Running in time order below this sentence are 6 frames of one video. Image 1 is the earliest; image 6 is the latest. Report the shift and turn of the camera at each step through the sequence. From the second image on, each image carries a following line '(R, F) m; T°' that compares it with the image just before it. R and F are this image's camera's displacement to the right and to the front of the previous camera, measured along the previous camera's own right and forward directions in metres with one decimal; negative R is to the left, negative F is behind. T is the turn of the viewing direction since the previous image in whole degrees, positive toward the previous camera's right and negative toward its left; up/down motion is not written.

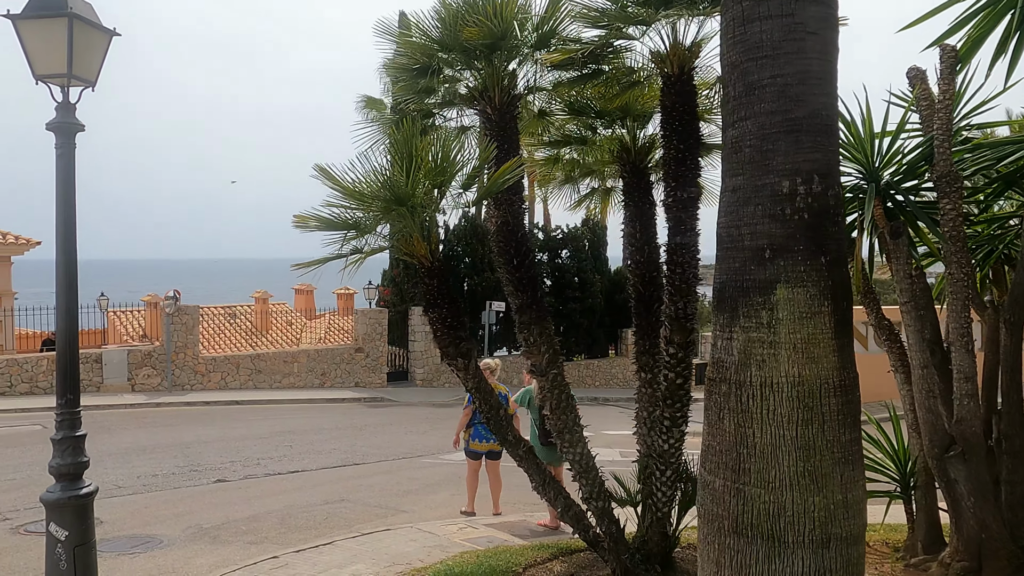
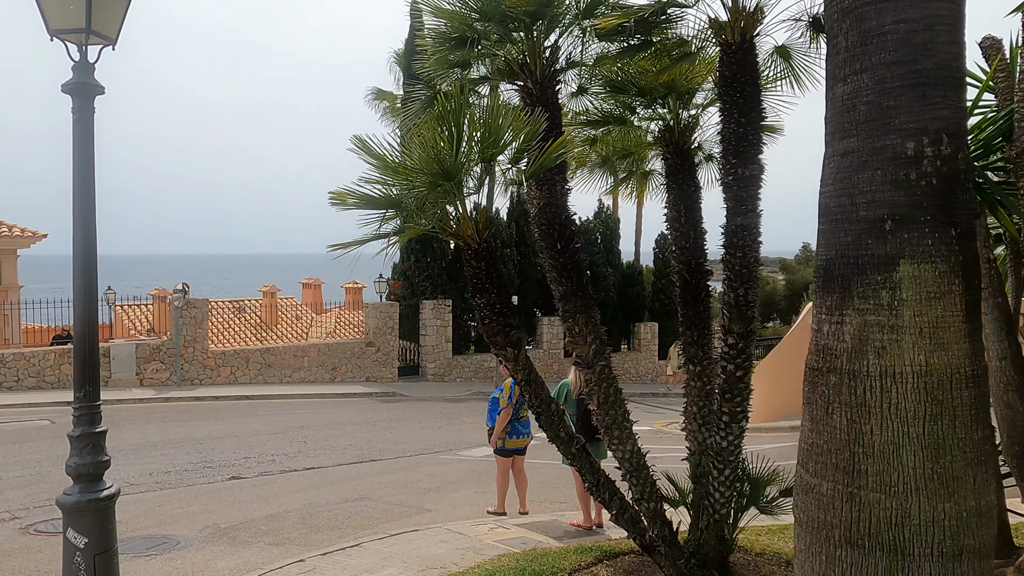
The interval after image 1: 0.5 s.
(-0.3, +0.4) m; 0°
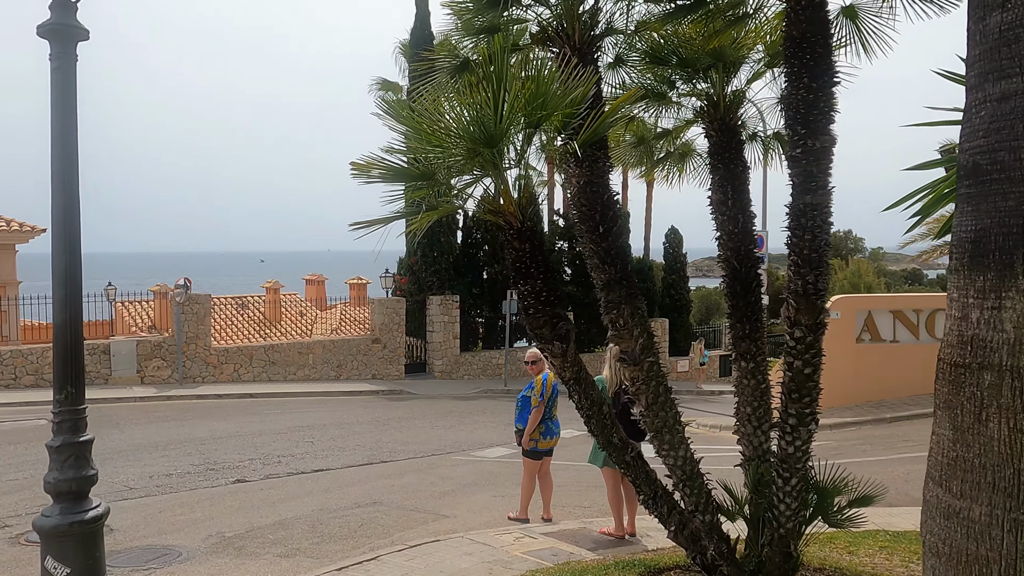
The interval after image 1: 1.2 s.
(-0.2, +0.5) m; 0°
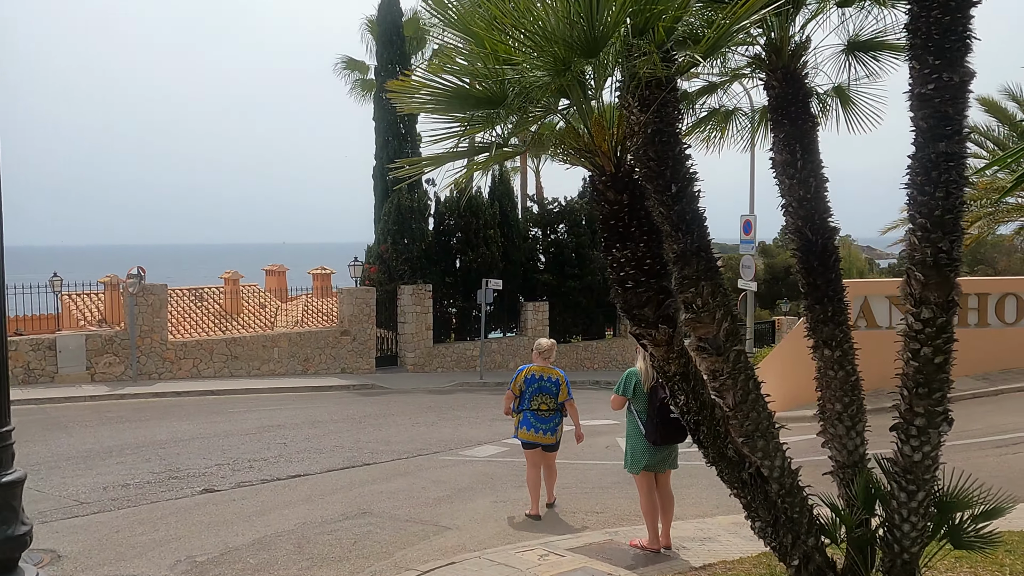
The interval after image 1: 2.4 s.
(-0.5, +0.9) m; +3°
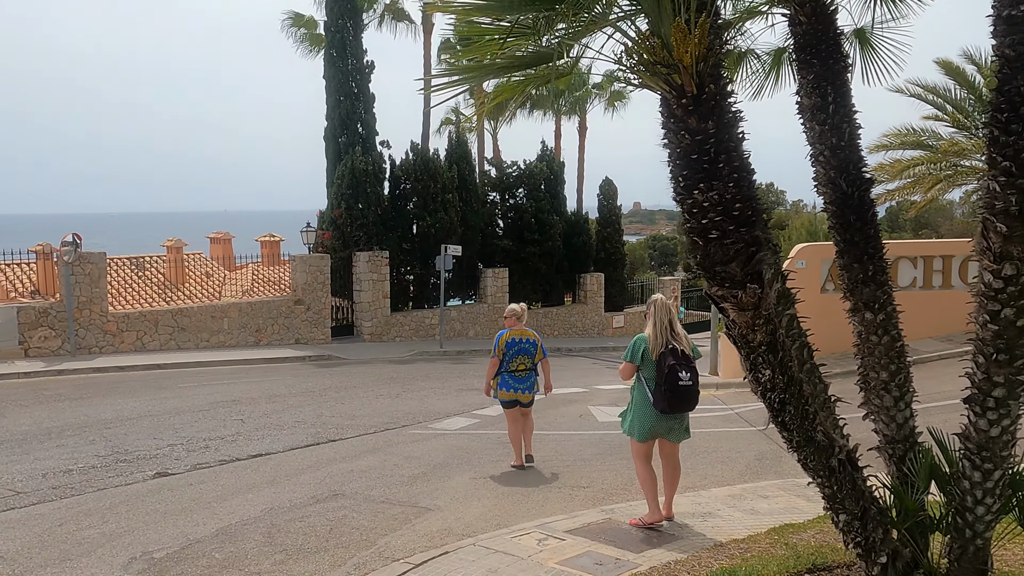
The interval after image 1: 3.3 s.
(-0.3, +0.5) m; +4°
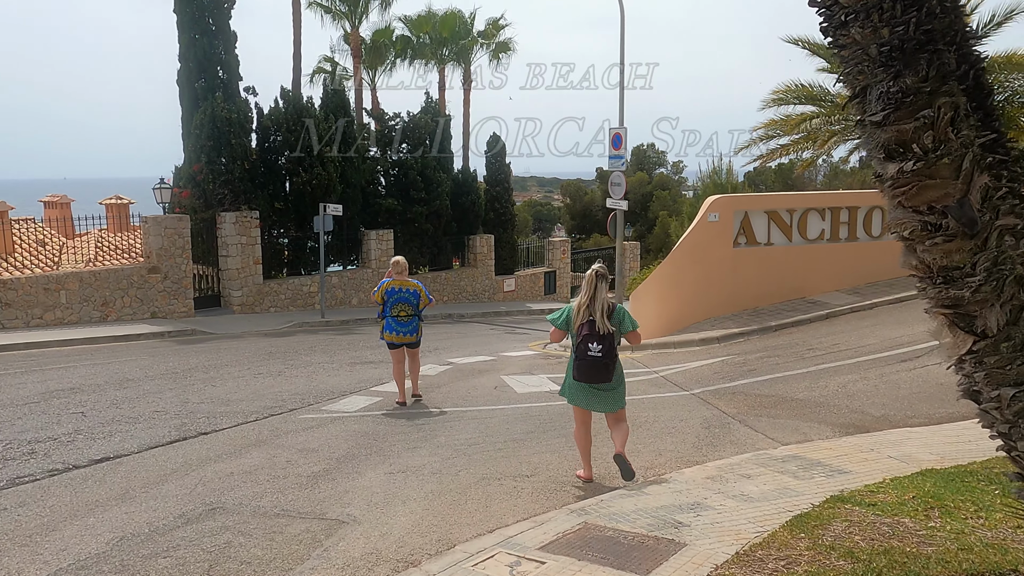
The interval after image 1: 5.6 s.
(-0.4, +1.5) m; +9°
